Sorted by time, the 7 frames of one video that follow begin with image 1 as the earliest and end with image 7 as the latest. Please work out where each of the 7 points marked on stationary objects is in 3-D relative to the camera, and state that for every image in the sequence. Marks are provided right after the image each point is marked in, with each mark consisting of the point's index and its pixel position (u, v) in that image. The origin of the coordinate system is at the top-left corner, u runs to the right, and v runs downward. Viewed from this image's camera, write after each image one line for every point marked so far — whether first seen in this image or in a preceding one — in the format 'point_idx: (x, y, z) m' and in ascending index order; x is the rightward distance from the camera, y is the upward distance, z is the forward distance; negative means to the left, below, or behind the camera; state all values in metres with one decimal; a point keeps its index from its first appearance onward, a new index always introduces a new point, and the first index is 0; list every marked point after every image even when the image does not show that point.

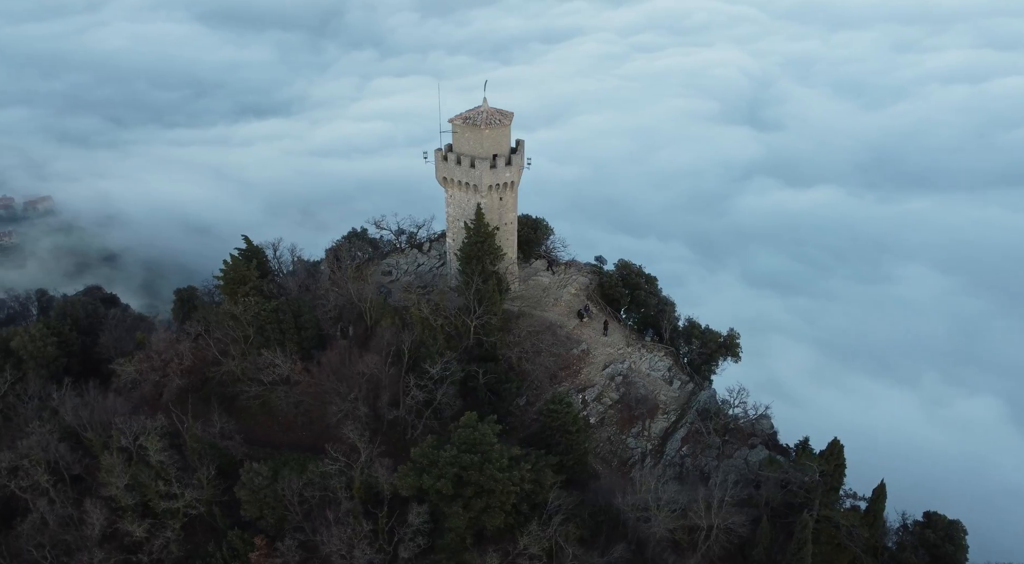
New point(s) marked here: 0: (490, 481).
0: (-0.7, -5.3, +19.1) m
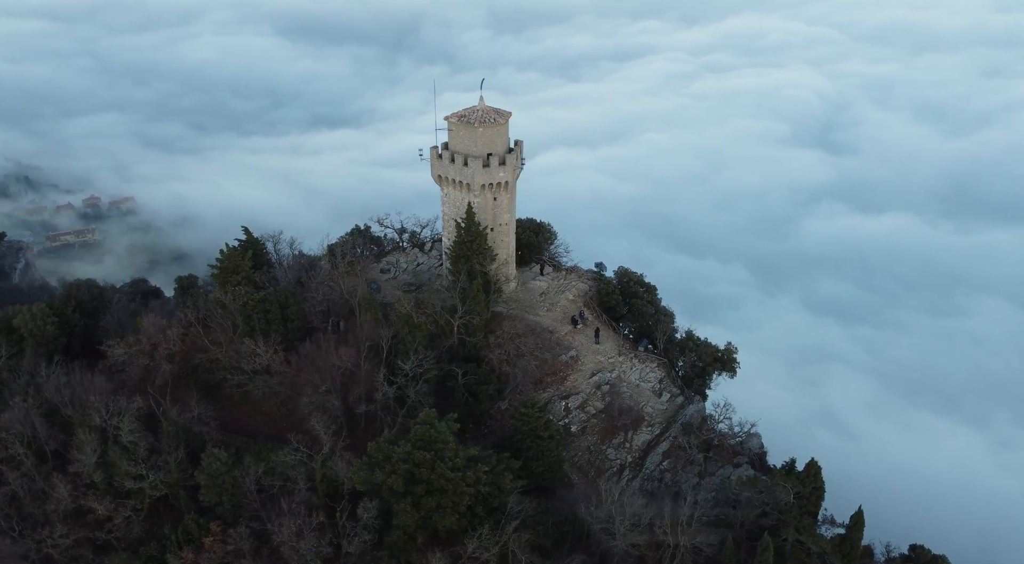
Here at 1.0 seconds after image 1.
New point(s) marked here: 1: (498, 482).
0: (-1.9, -5.2, +18.6) m
1: (-0.4, -5.5, +19.7) m
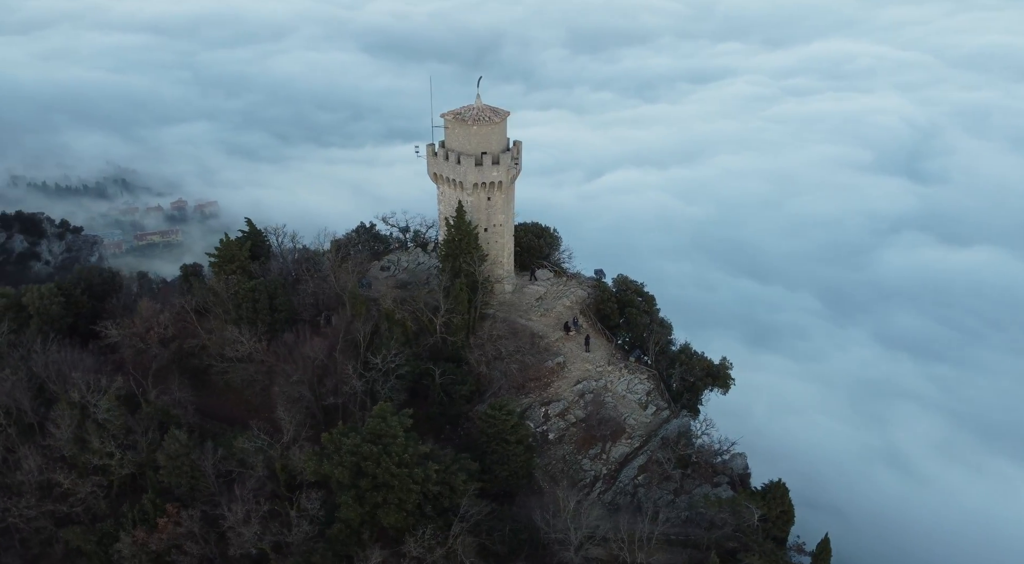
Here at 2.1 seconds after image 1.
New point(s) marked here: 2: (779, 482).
0: (-3.2, -4.9, +18.2) m
1: (-1.6, -5.4, +19.2) m
2: (+7.2, -5.4, +19.3) m
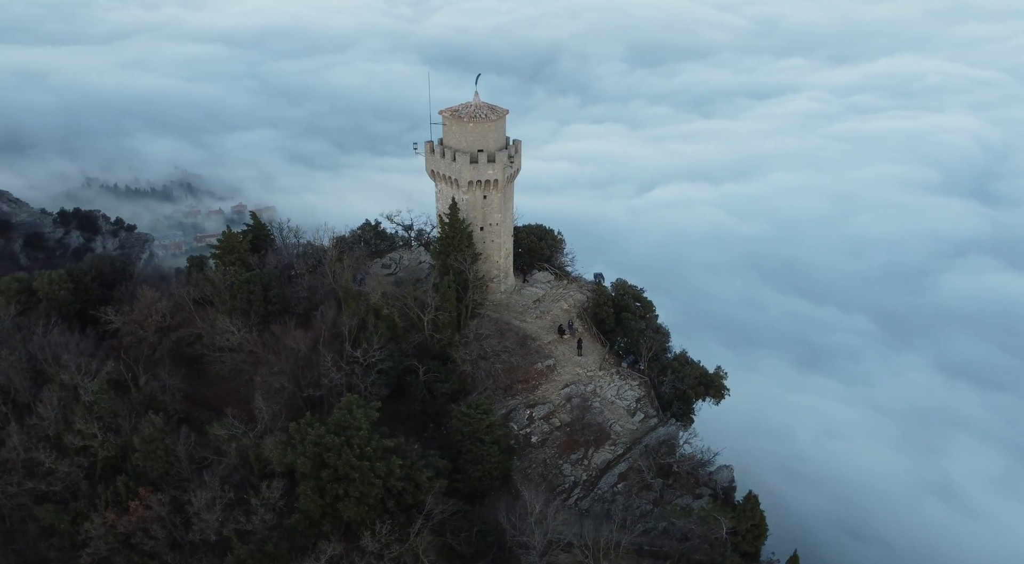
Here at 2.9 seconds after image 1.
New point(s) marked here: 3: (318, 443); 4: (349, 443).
0: (-4.2, -4.7, +18.0) m
1: (-2.6, -5.2, +18.8) m
2: (+6.2, -5.5, +18.4) m
3: (-5.0, -4.2, +18.4) m
4: (-4.2, -4.1, +18.3) m
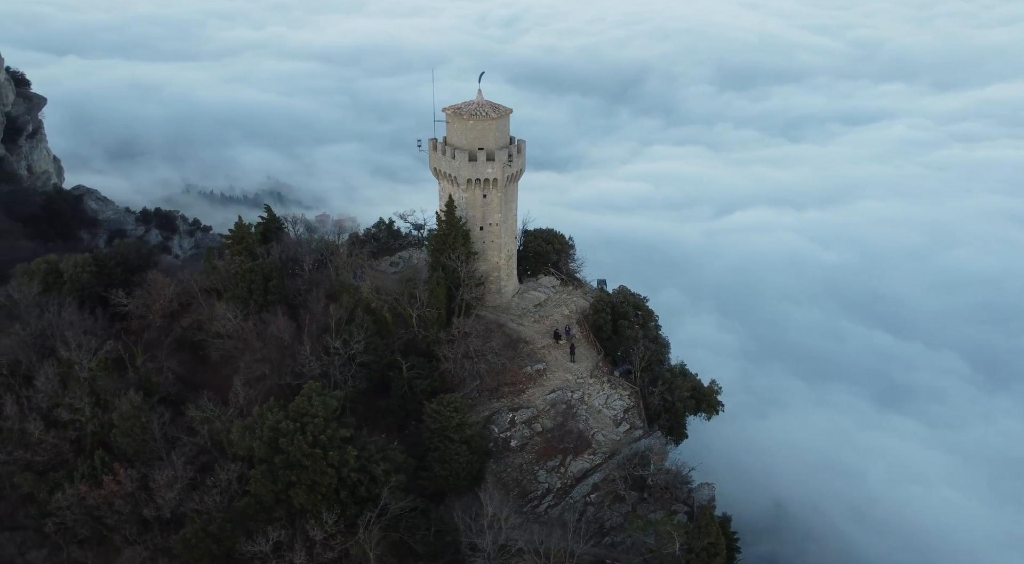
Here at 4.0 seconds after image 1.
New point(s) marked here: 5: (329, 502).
0: (-5.4, -4.3, +17.9) m
1: (-3.7, -4.9, +18.6) m
2: (+5.0, -5.6, +17.3) m
3: (-6.1, -3.8, +18.3) m
4: (-5.3, -3.8, +18.2) m
5: (-4.7, -5.6, +18.1) m
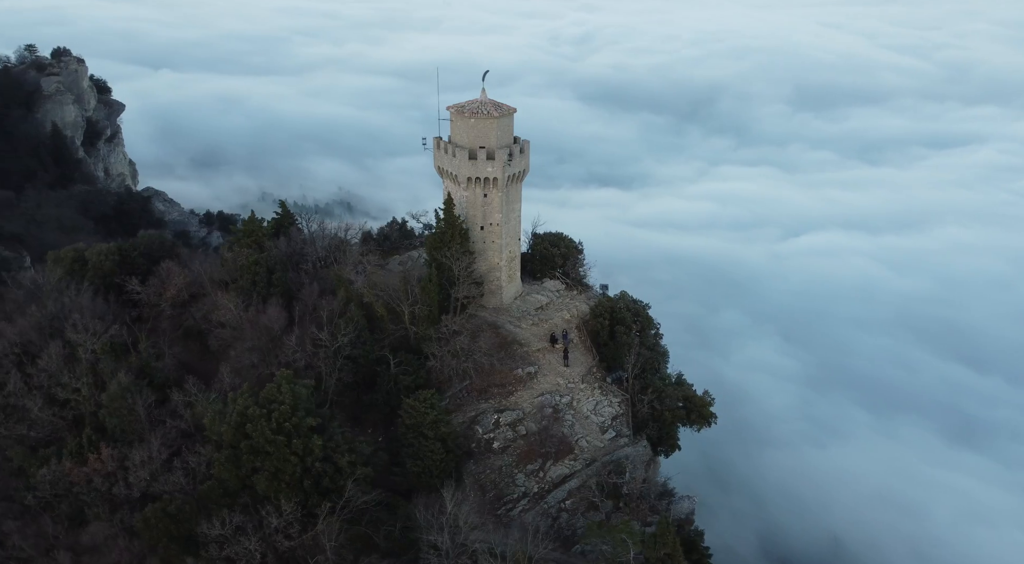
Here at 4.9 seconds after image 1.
0: (-6.3, -3.9, +17.9) m
1: (-4.6, -4.6, +18.4) m
2: (+3.9, -5.6, +16.5) m
3: (-7.0, -3.4, +18.4) m
4: (-6.2, -3.4, +18.3) m
5: (-5.6, -5.3, +18.0) m
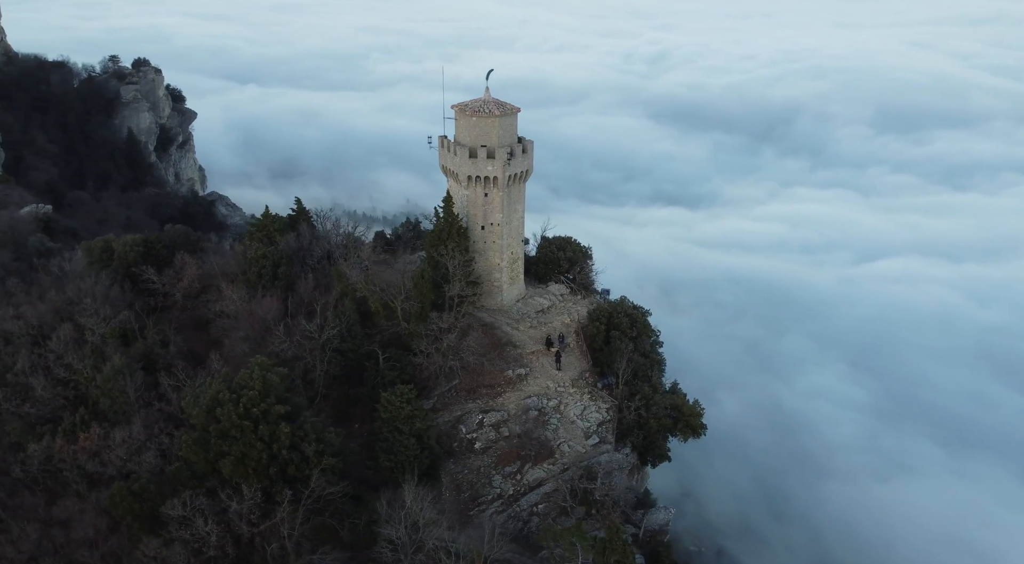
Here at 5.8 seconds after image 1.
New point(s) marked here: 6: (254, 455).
0: (-7.1, -3.6, +18.1) m
1: (-5.4, -4.3, +18.4) m
2: (+2.9, -5.6, +15.8) m
3: (-7.8, -3.0, +18.7) m
4: (-7.0, -3.1, +18.4) m
5: (-6.5, -4.9, +18.1) m
6: (-6.6, -4.4, +18.0) m
